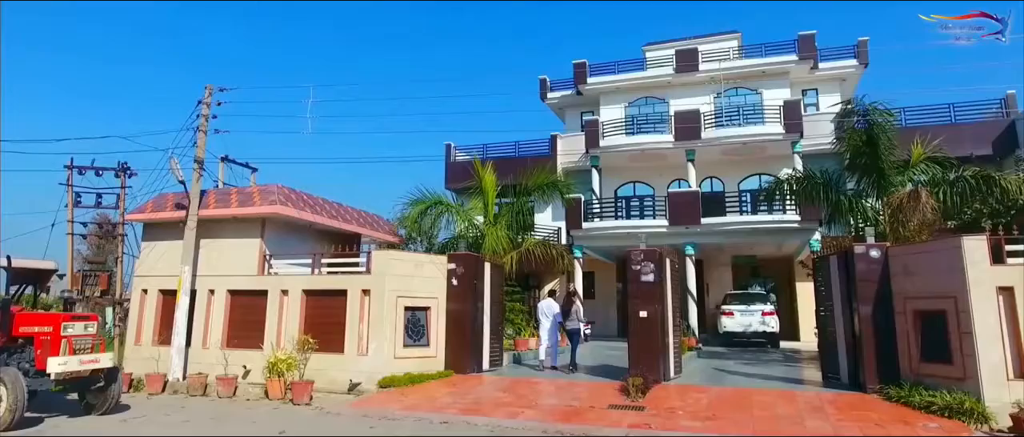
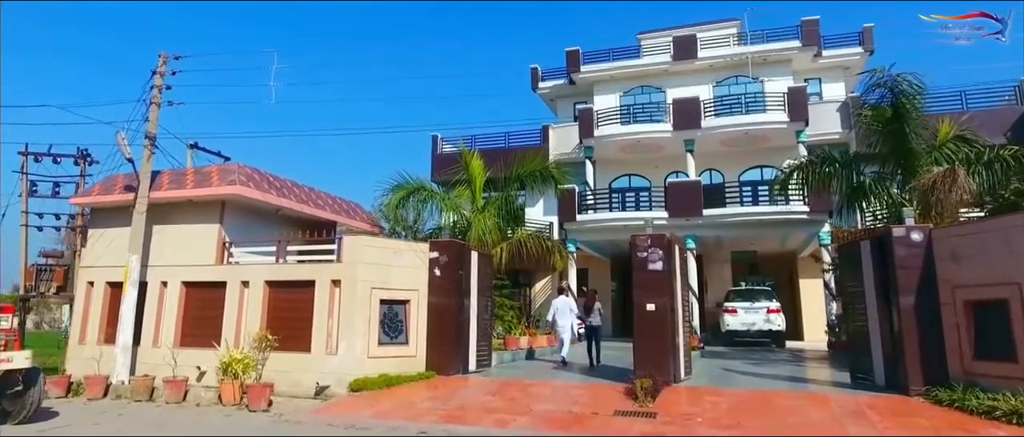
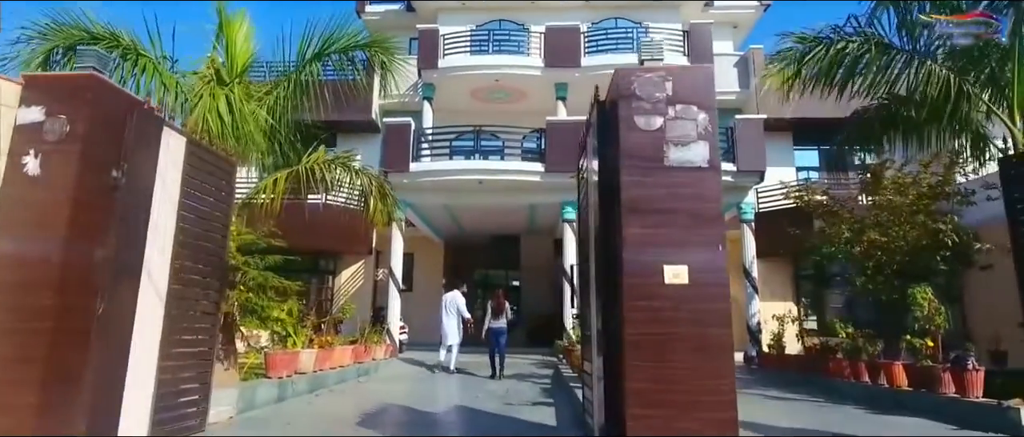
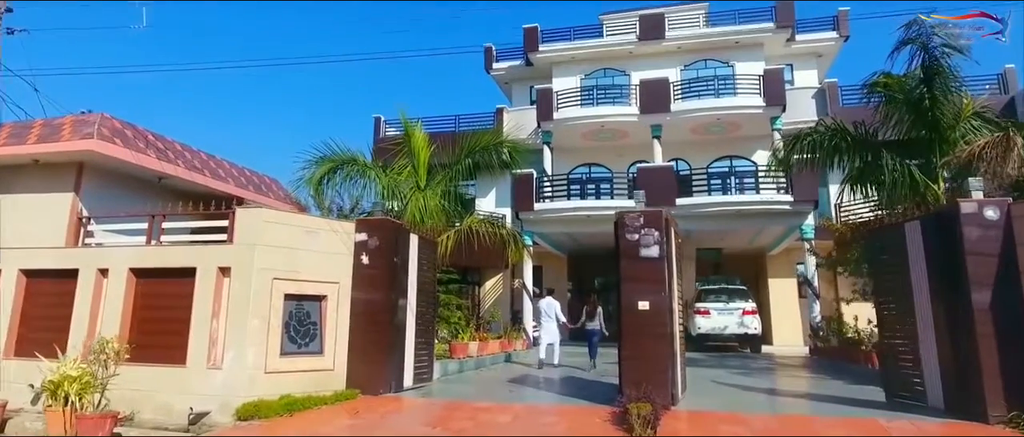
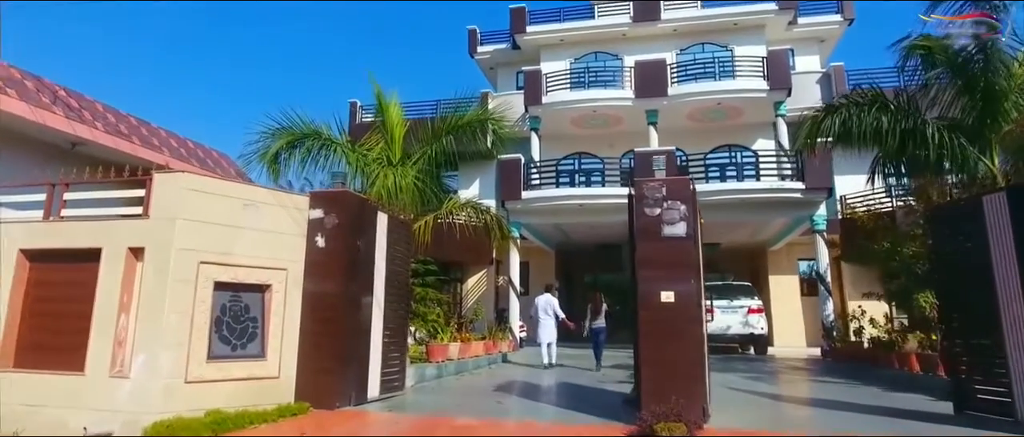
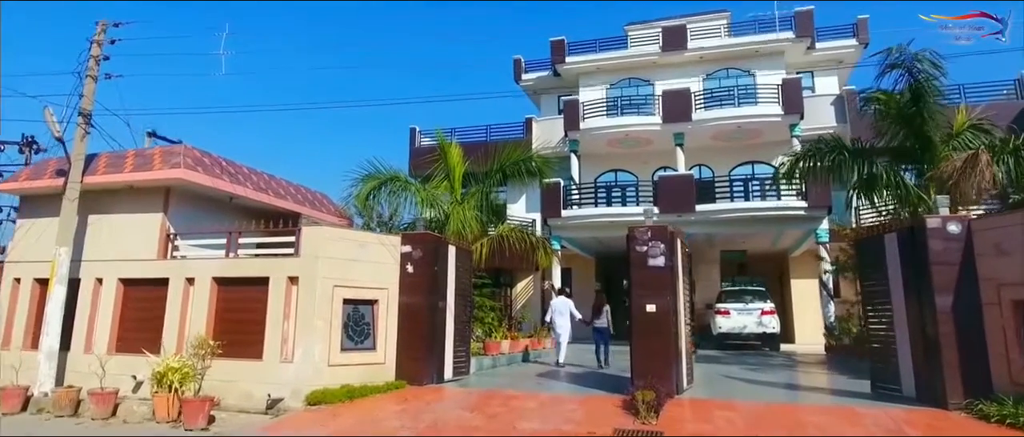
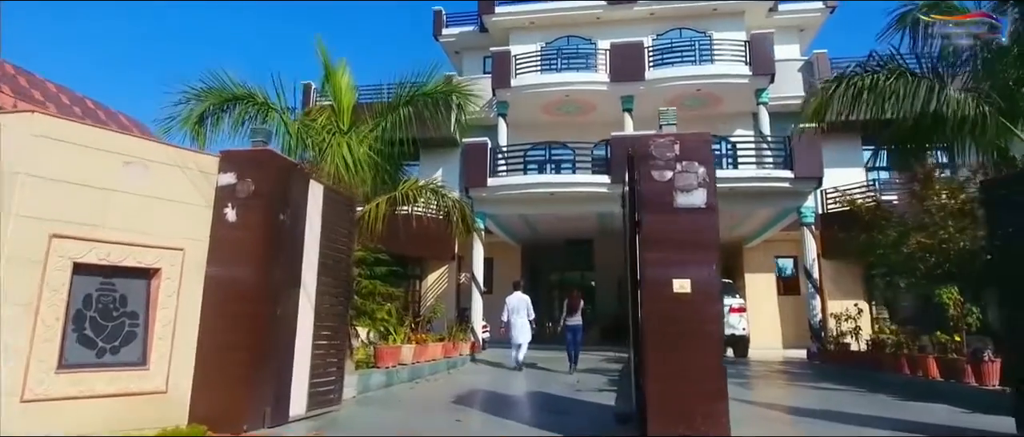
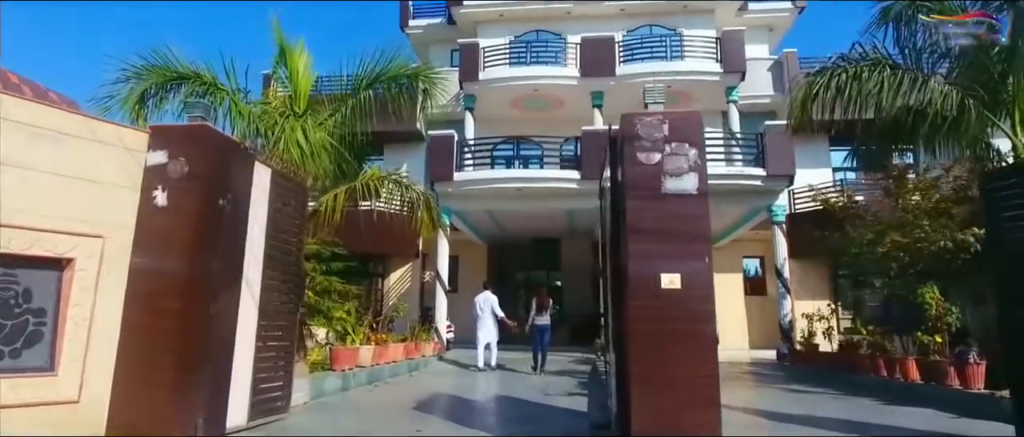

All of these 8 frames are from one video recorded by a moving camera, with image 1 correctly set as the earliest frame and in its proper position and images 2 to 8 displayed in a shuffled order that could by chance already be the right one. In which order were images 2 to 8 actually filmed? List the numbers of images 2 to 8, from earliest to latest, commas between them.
2, 6, 4, 5, 7, 8, 3
